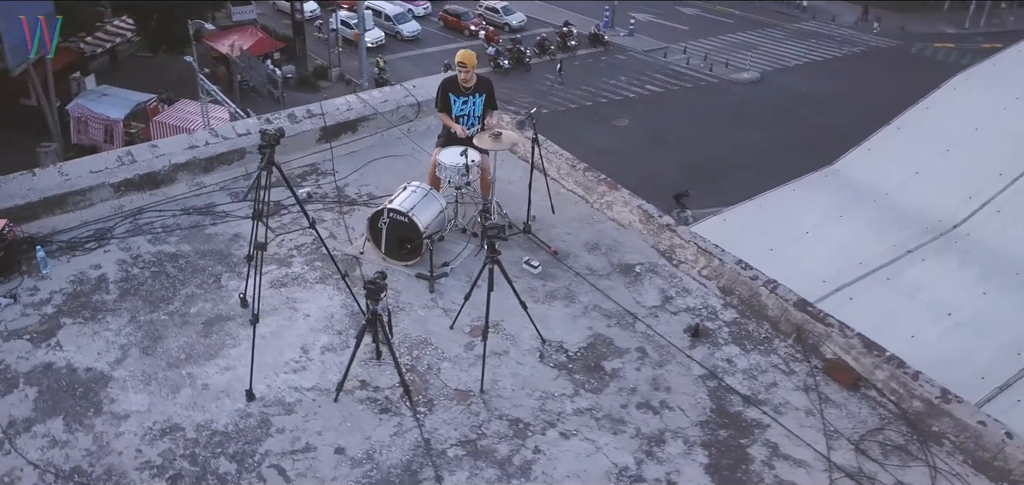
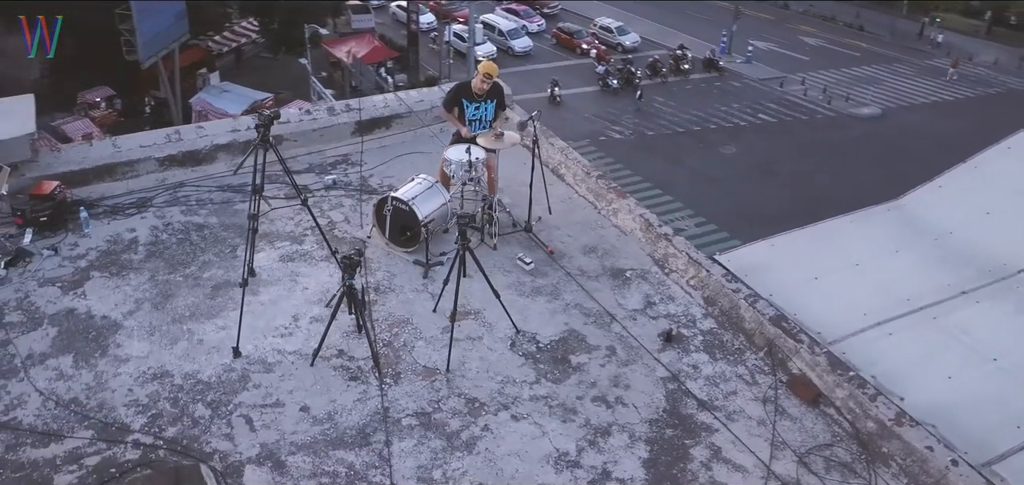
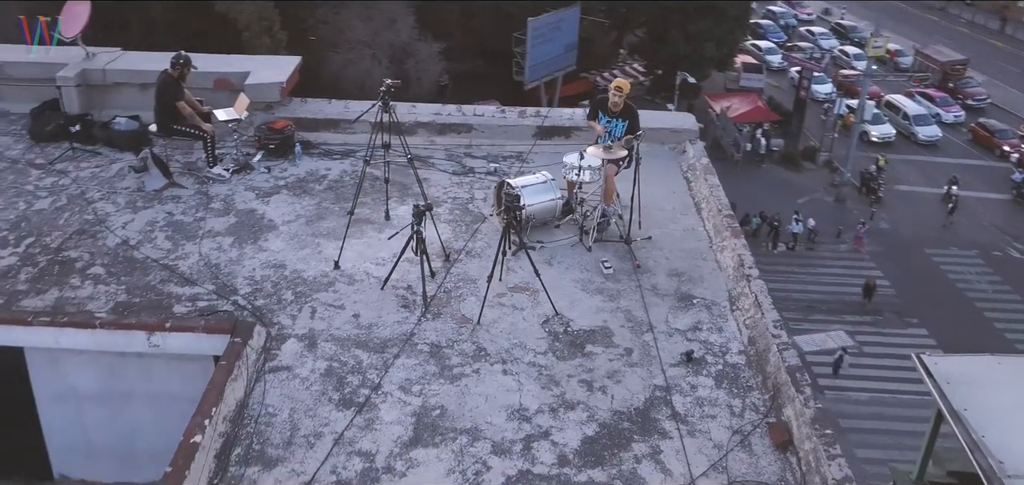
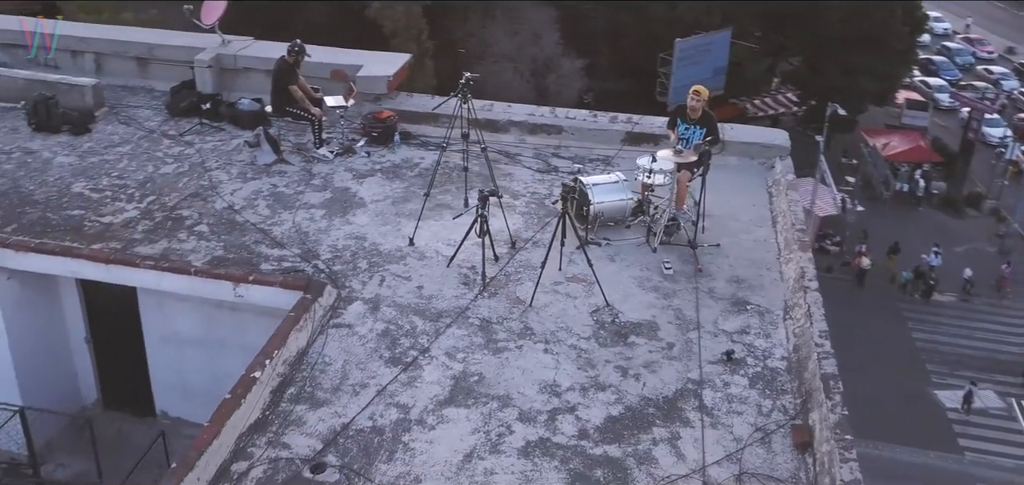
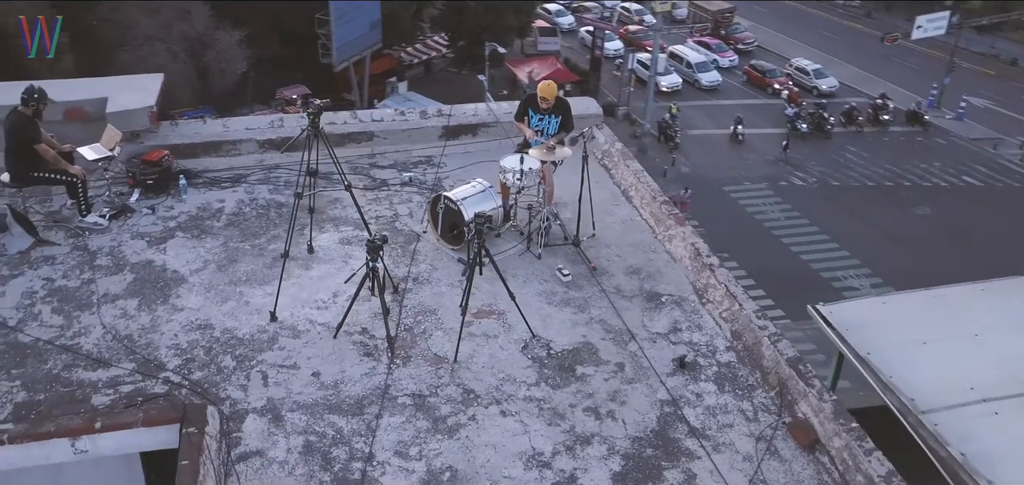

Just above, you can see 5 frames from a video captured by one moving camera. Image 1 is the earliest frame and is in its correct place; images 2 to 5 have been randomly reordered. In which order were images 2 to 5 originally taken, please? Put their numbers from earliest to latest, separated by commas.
2, 5, 3, 4
